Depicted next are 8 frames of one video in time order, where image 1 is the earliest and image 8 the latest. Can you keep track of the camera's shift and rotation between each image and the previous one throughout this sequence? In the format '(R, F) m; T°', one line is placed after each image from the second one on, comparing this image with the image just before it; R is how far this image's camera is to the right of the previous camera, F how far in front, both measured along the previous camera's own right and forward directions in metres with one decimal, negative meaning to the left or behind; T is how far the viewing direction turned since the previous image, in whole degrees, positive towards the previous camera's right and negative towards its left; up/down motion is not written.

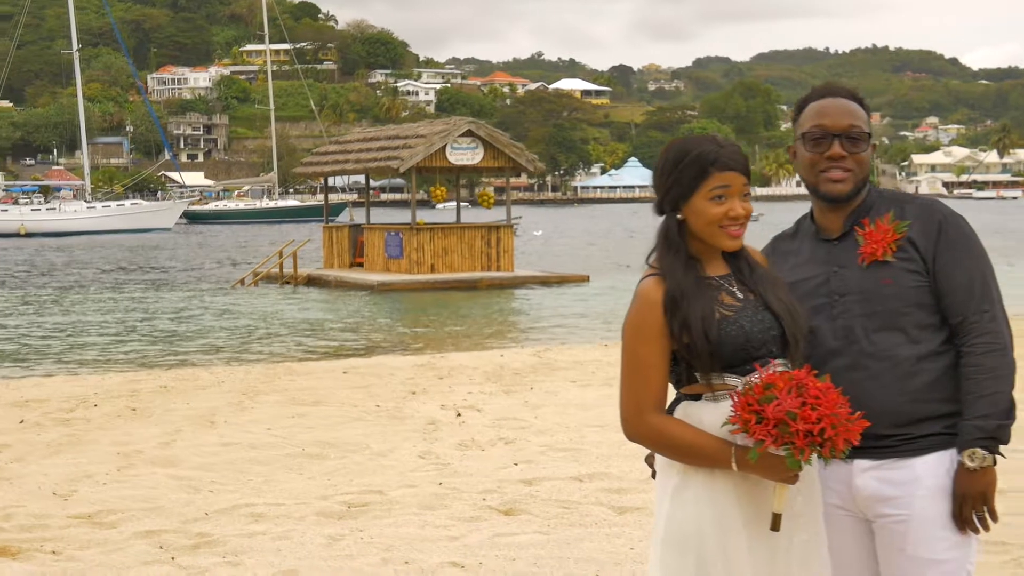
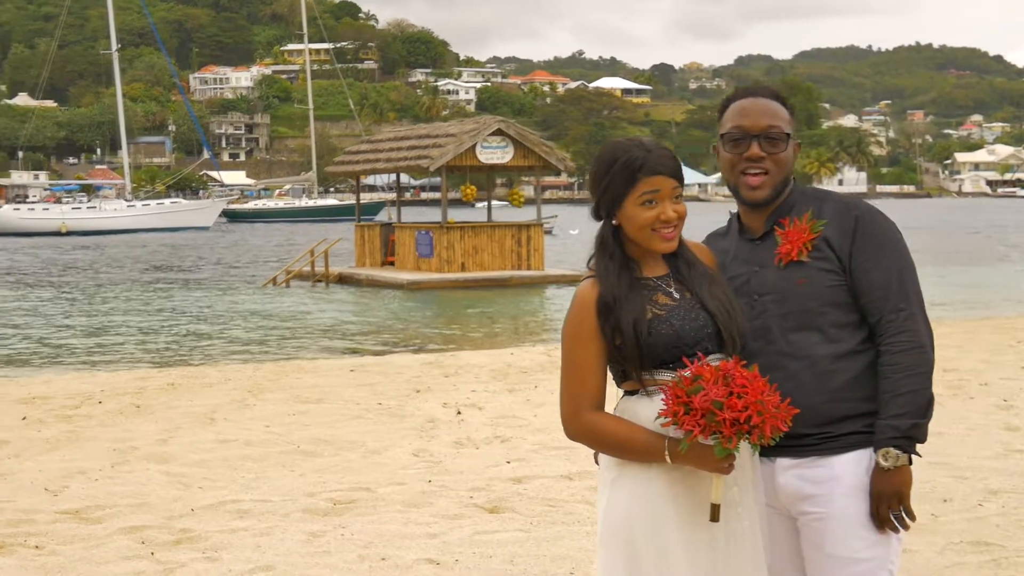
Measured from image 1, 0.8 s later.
(+0.3, 0.0) m; -2°
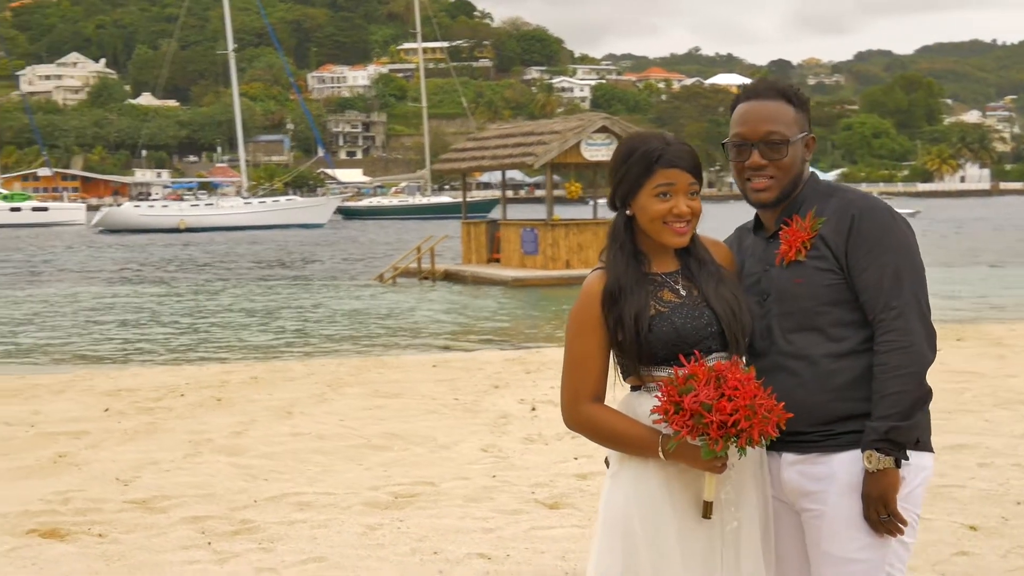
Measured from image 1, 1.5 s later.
(+0.3, 0.0) m; -4°
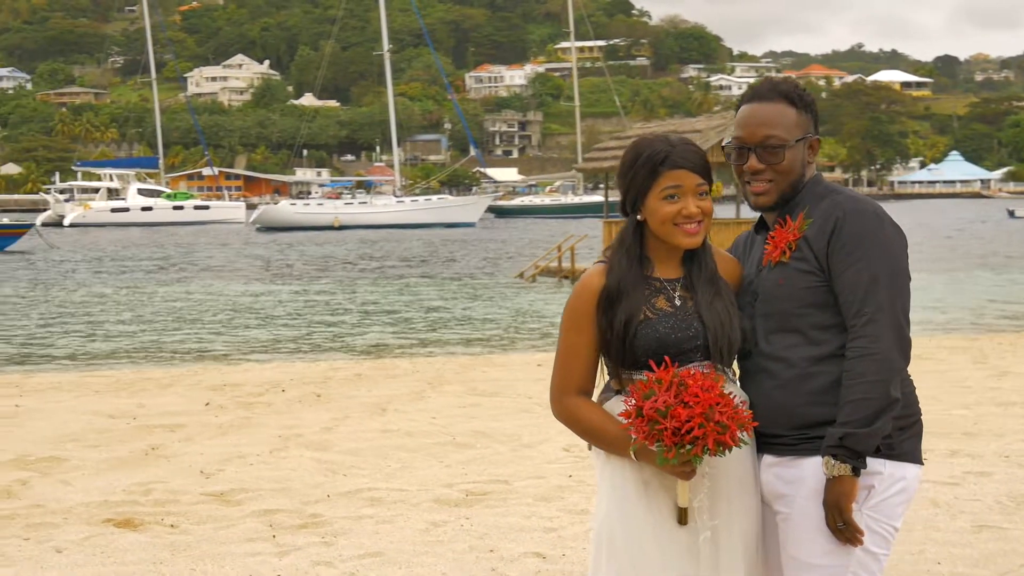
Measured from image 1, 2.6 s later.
(+0.4, 0.0) m; -6°
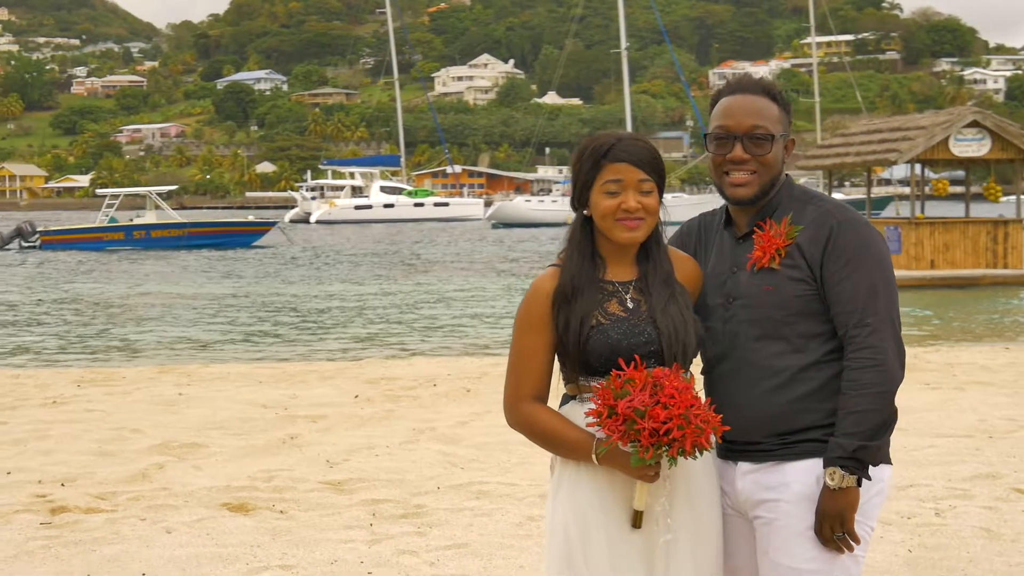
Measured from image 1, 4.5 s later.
(+0.7, -0.1) m; -9°
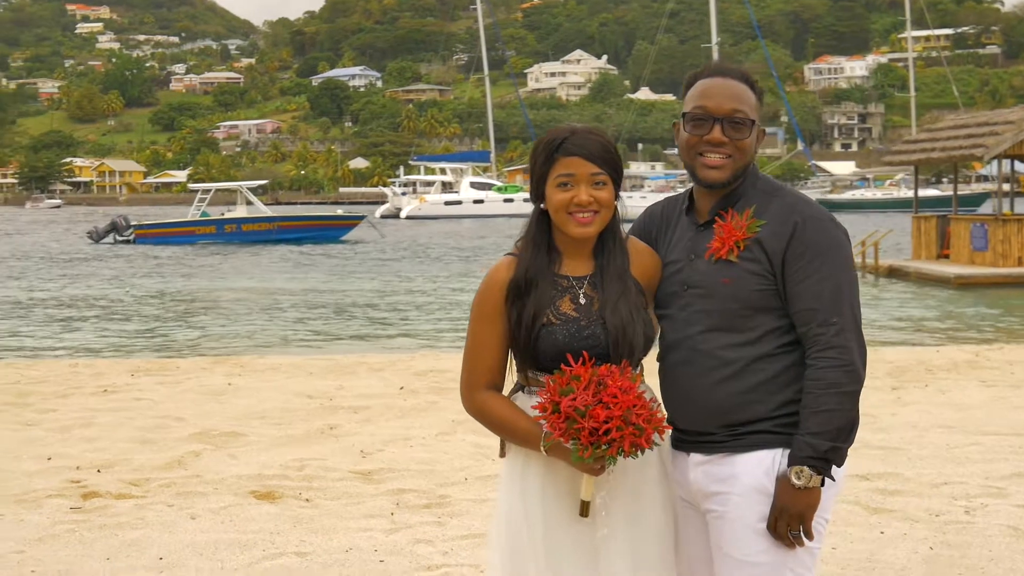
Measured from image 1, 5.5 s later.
(+0.3, 0.0) m; -4°
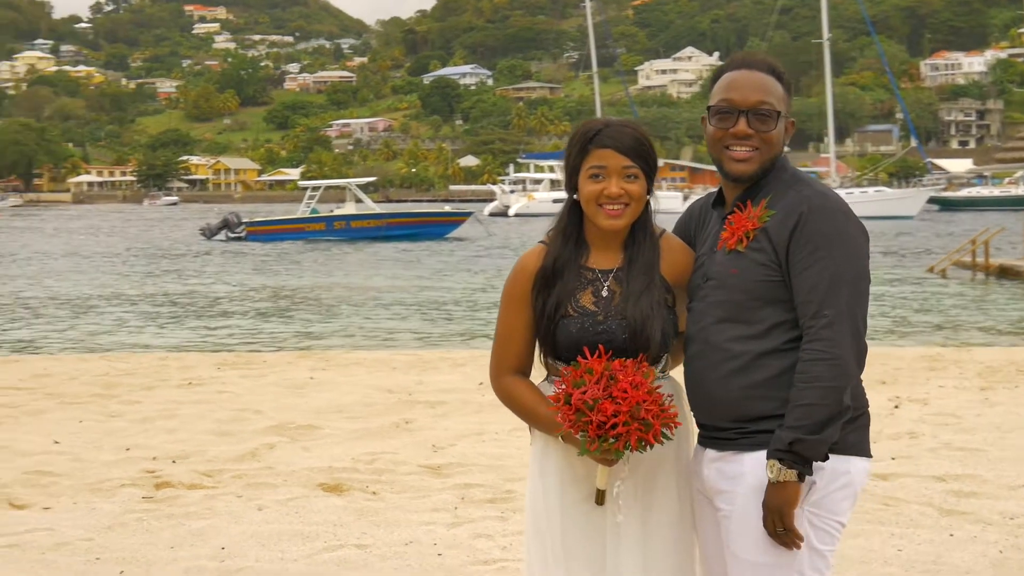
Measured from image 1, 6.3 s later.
(+0.2, 0.0) m; -4°
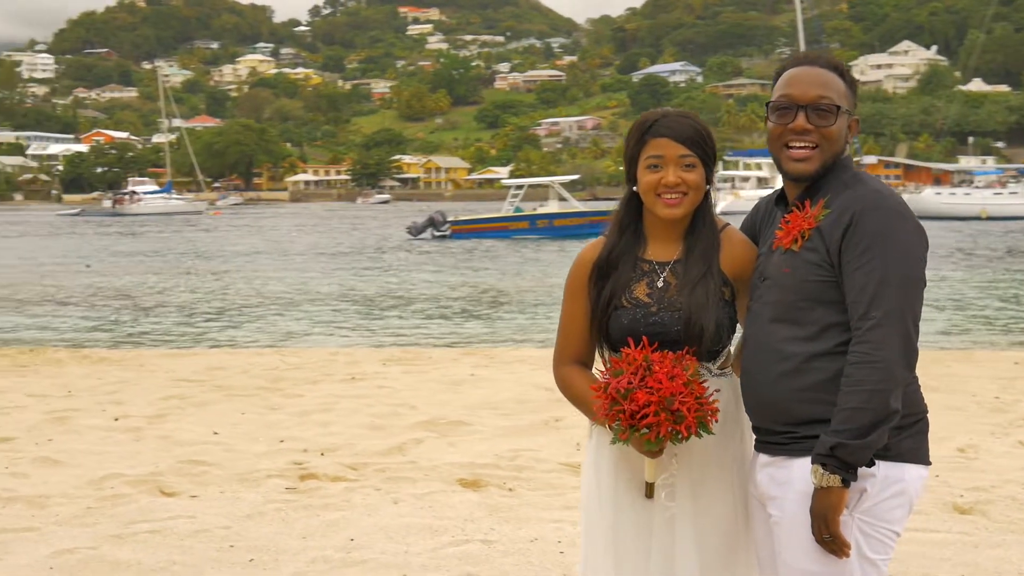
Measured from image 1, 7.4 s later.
(+0.3, 0.0) m; -8°
